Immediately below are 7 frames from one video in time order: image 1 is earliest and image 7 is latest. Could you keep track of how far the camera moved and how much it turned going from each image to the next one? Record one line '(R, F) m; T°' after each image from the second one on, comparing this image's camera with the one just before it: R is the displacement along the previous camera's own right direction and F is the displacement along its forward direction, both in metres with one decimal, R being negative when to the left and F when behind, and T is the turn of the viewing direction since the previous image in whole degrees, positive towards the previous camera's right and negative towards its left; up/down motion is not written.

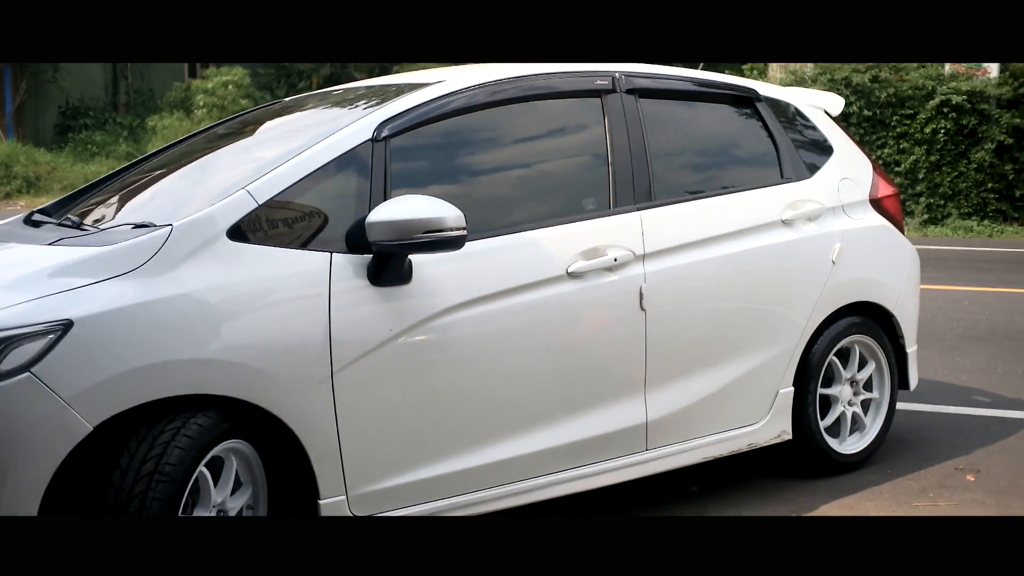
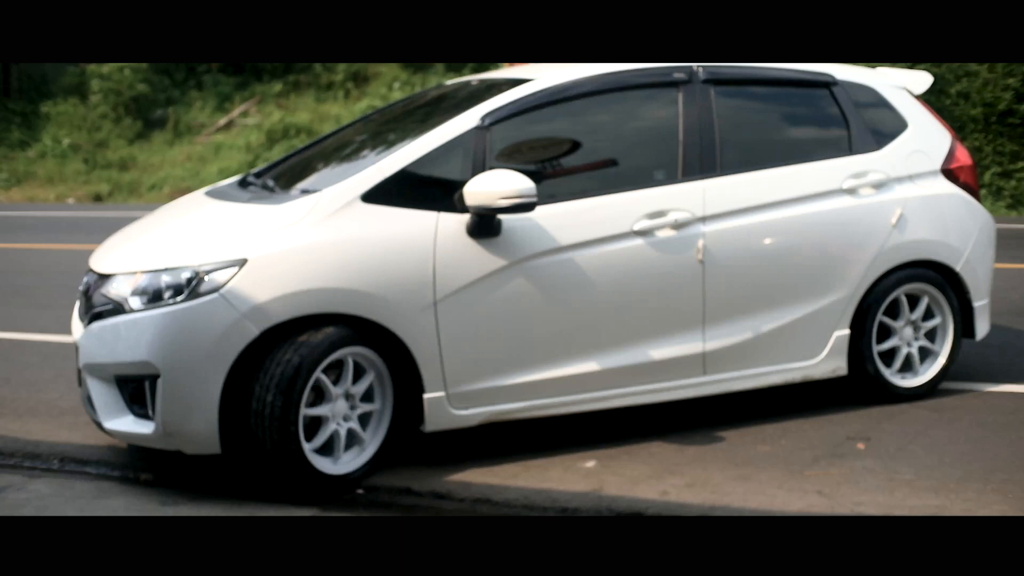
(-0.8, -0.1) m; +6°
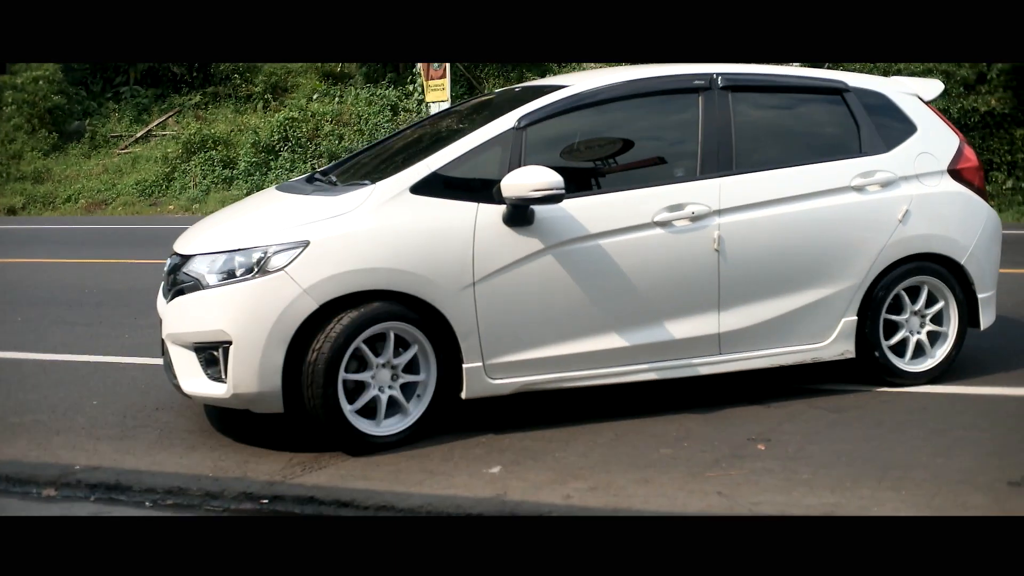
(-0.7, -0.5) m; +6°
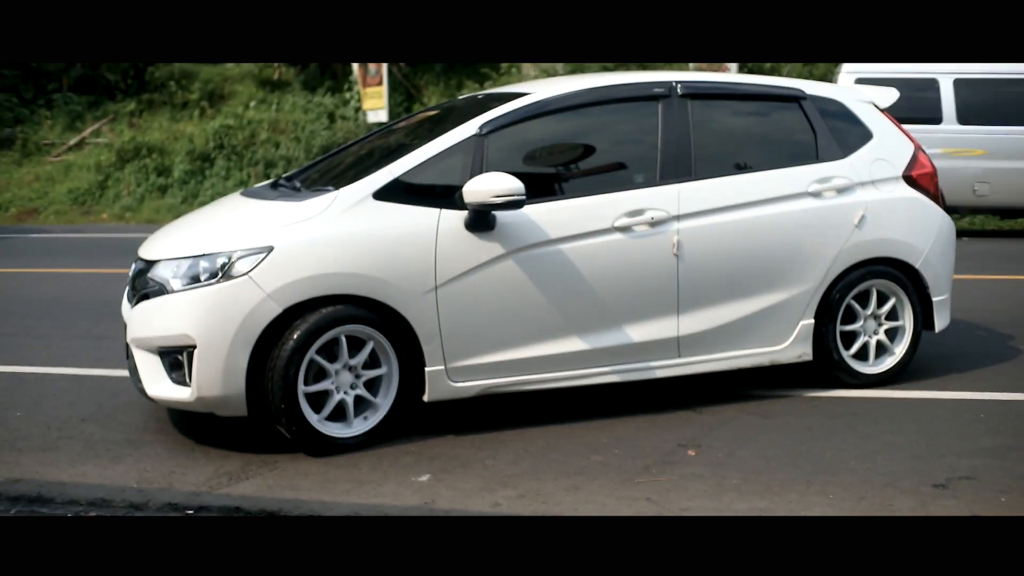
(-0.2, -0.1) m; +3°
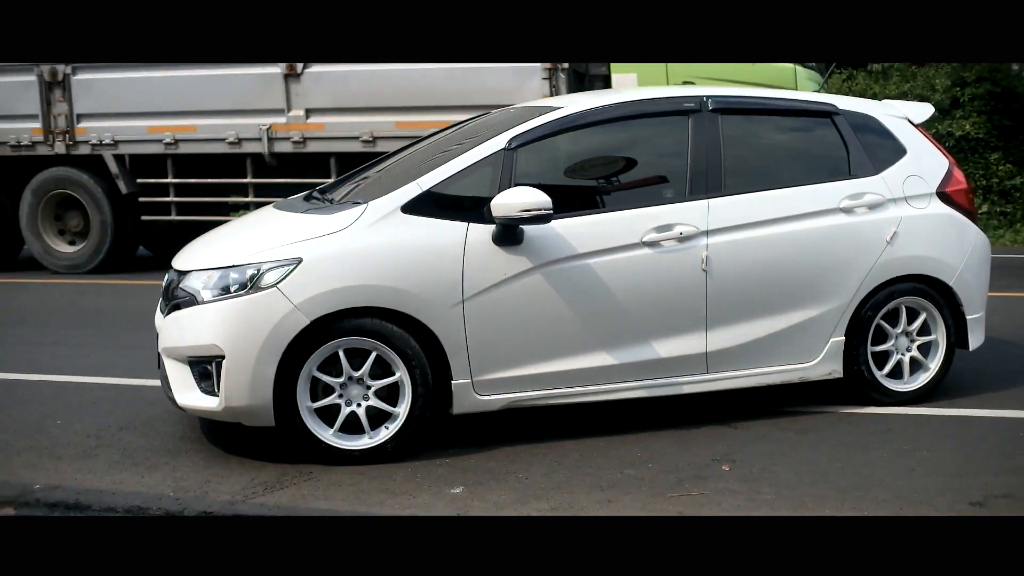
(0.0, 0.0) m; -2°
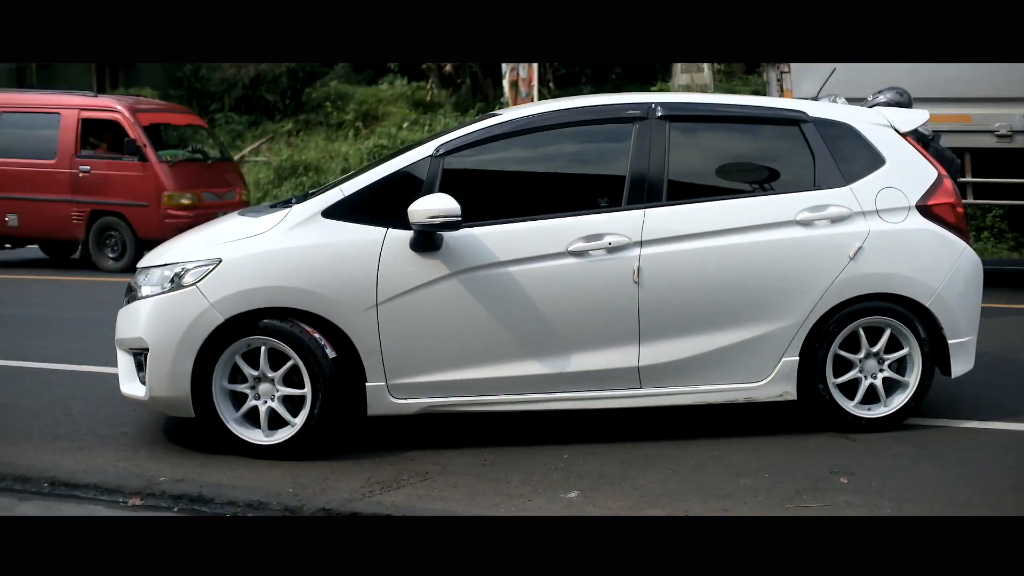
(+1.0, +0.1) m; -7°
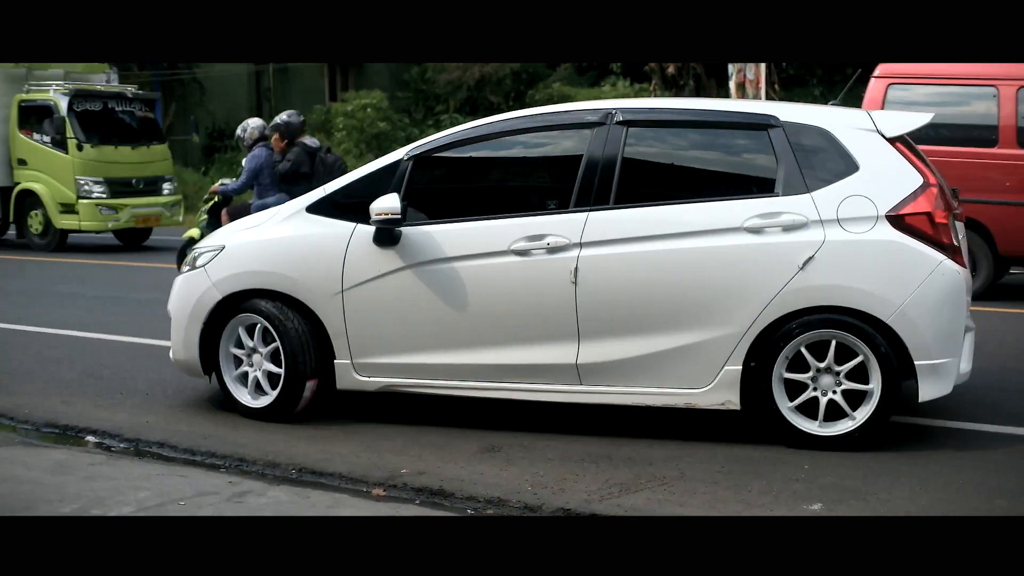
(+0.8, +0.1) m; -12°
